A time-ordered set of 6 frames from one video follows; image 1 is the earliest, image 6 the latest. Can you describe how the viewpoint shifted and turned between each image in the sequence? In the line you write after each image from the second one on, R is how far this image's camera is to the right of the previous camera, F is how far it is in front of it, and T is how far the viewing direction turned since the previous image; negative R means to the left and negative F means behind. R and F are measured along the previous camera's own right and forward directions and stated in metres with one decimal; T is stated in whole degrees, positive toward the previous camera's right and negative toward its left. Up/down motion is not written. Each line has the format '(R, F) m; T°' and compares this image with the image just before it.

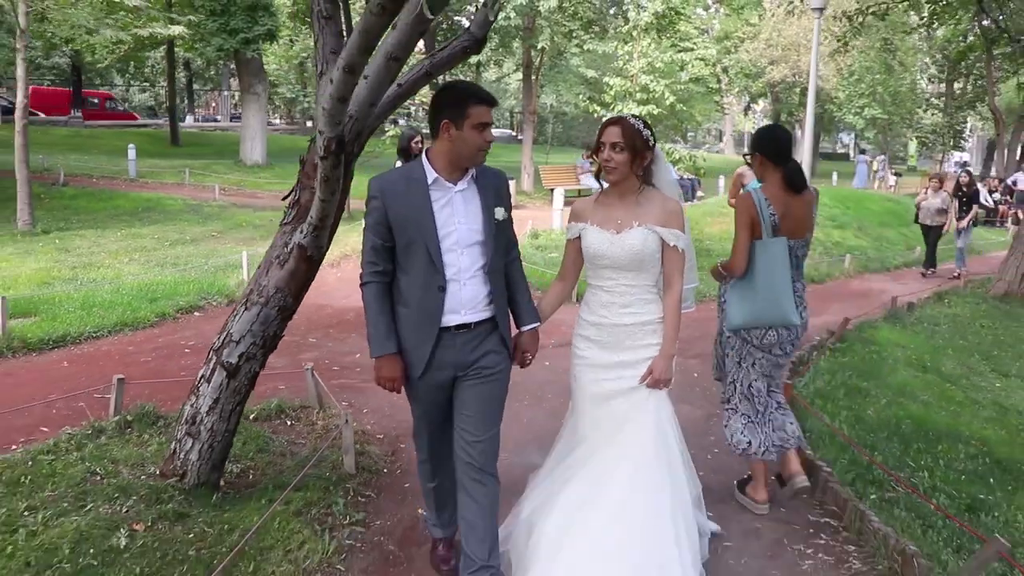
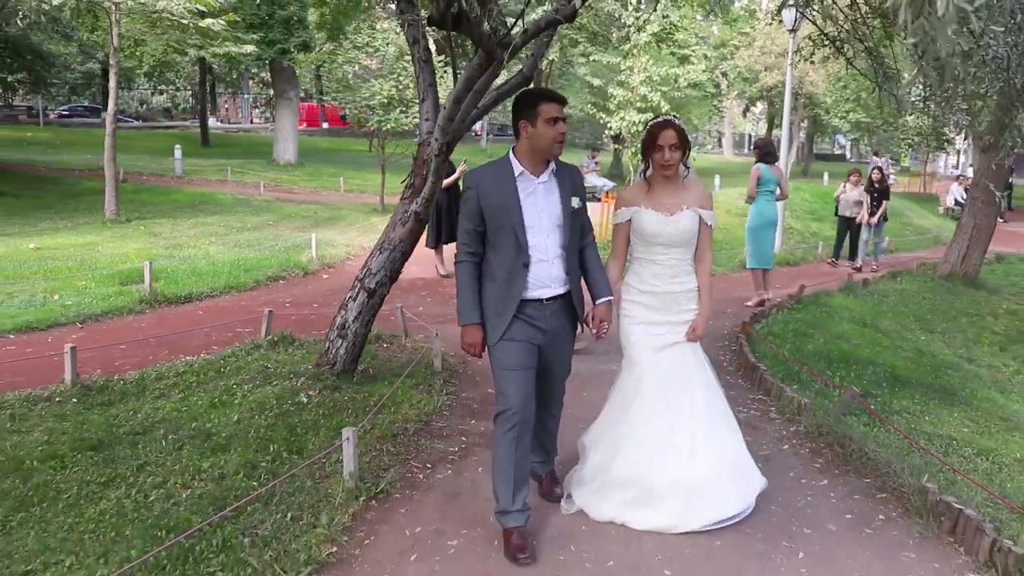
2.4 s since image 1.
(-0.3, -2.4) m; 0°
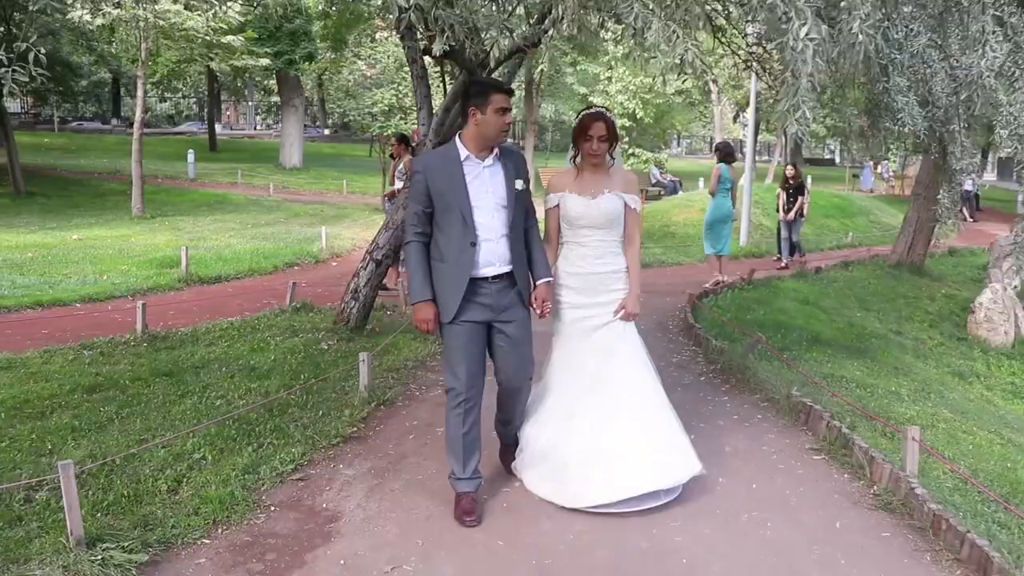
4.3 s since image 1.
(+0.2, -1.7) m; 0°
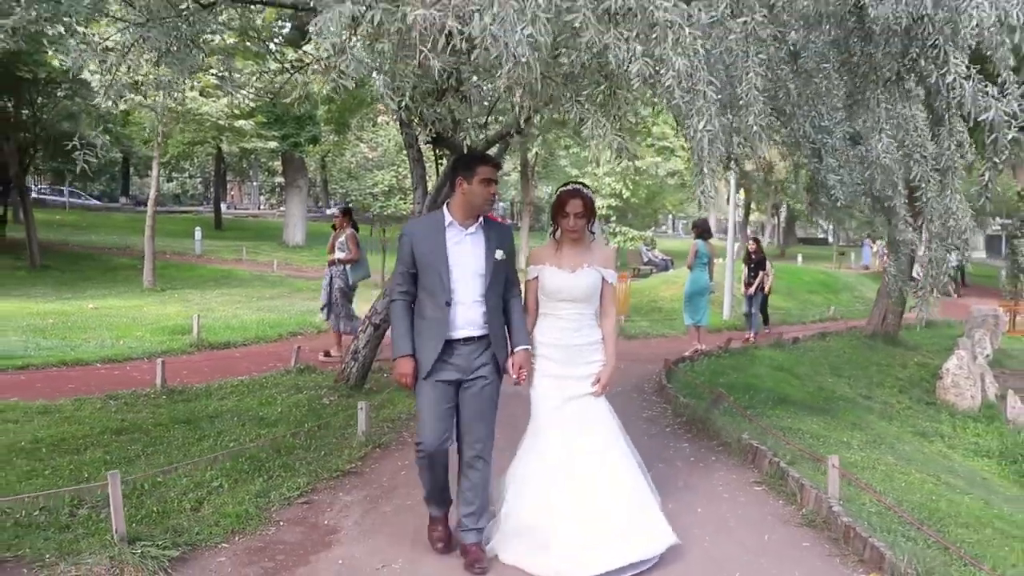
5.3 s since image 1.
(+0.1, -0.8) m; 0°
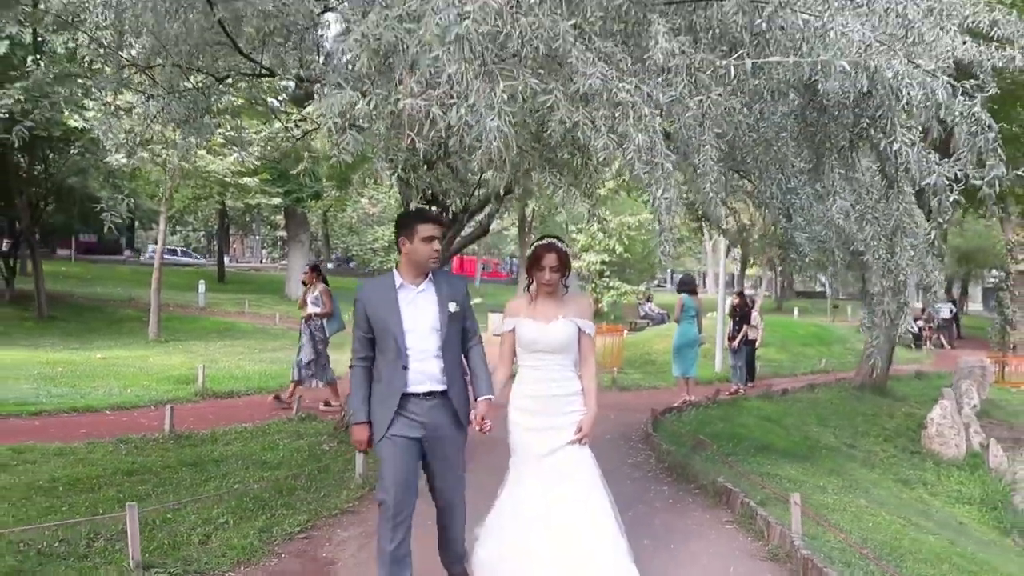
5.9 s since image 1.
(+0.1, -0.5) m; 0°
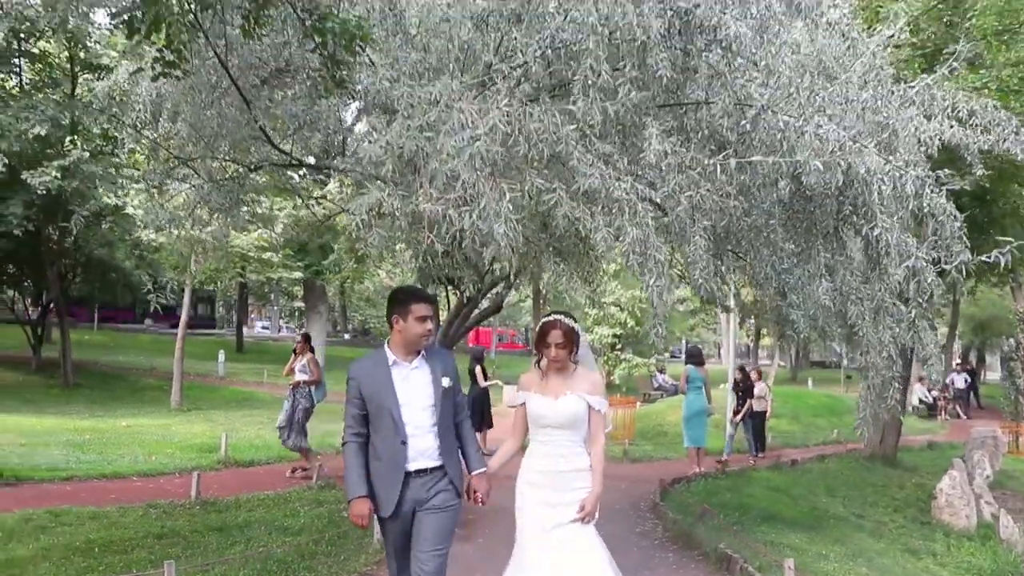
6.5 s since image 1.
(0.0, -0.5) m; -1°
